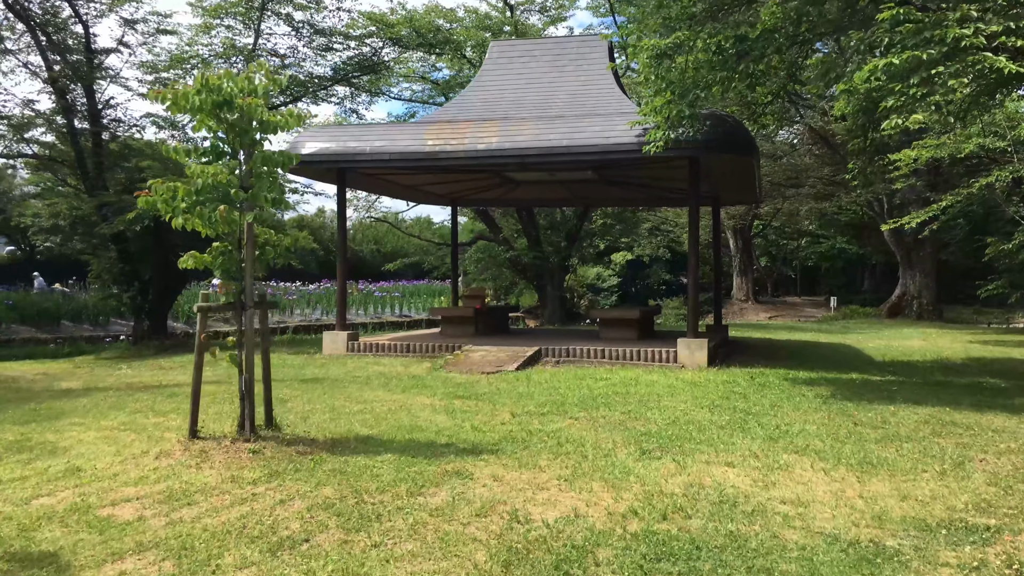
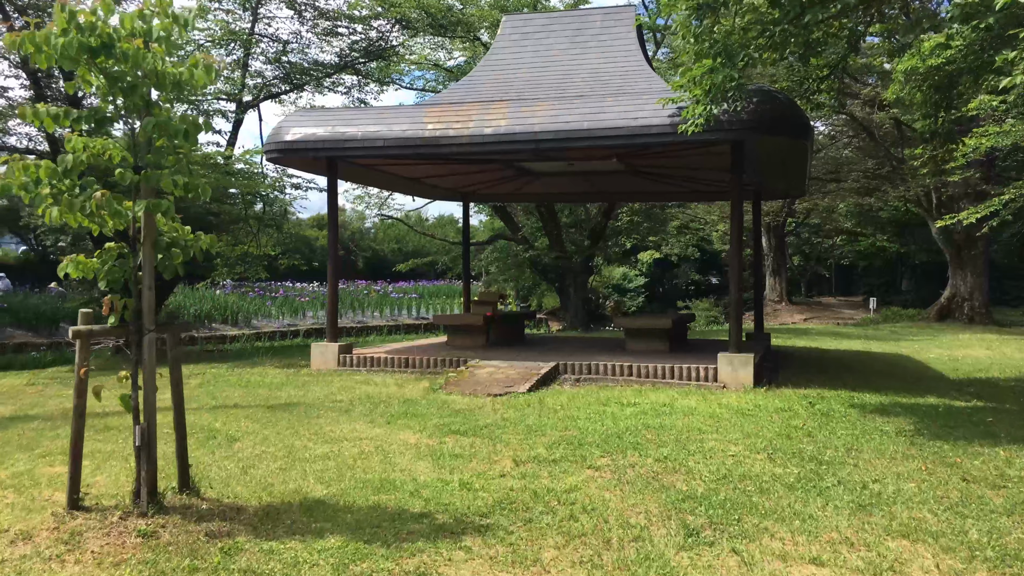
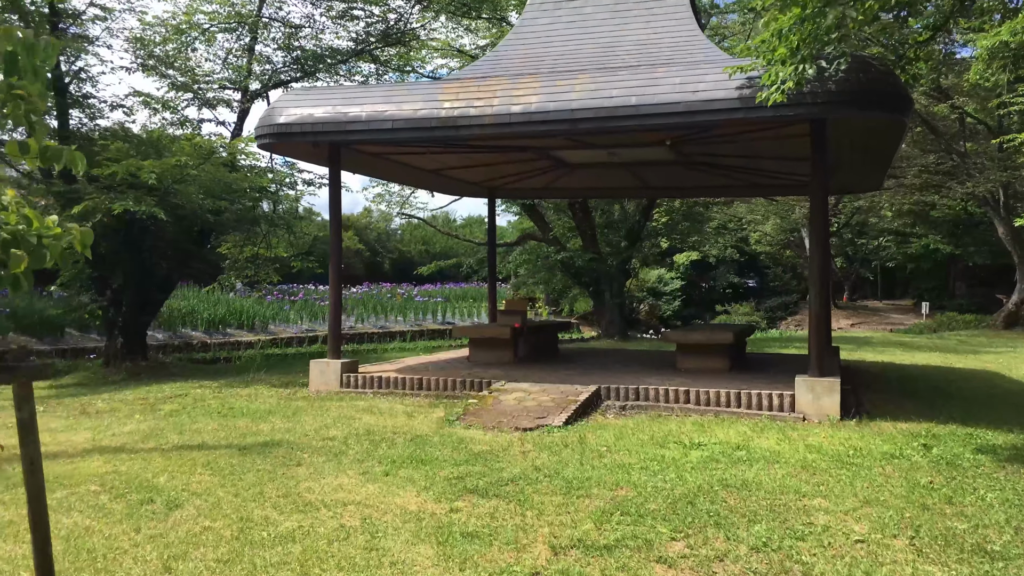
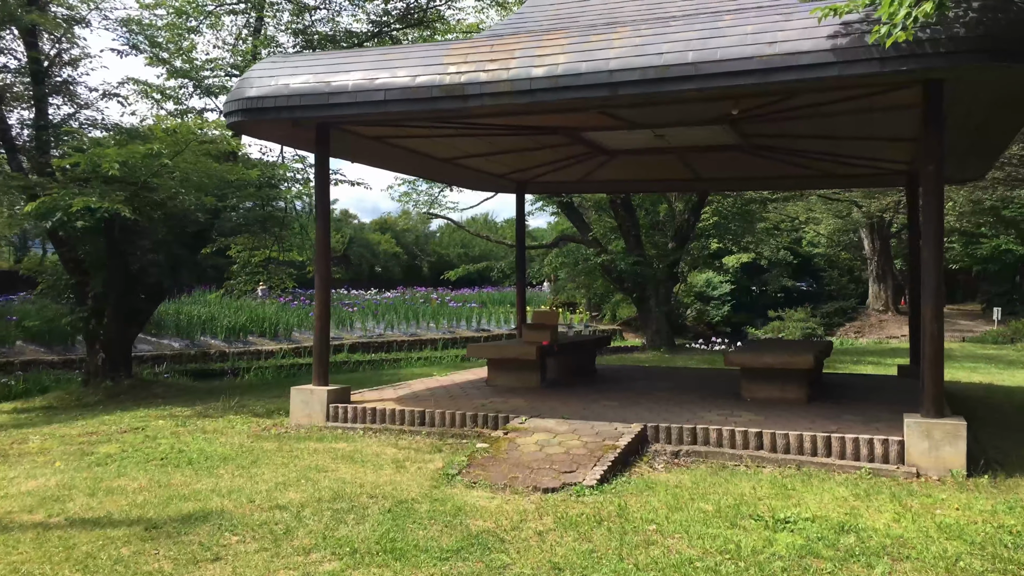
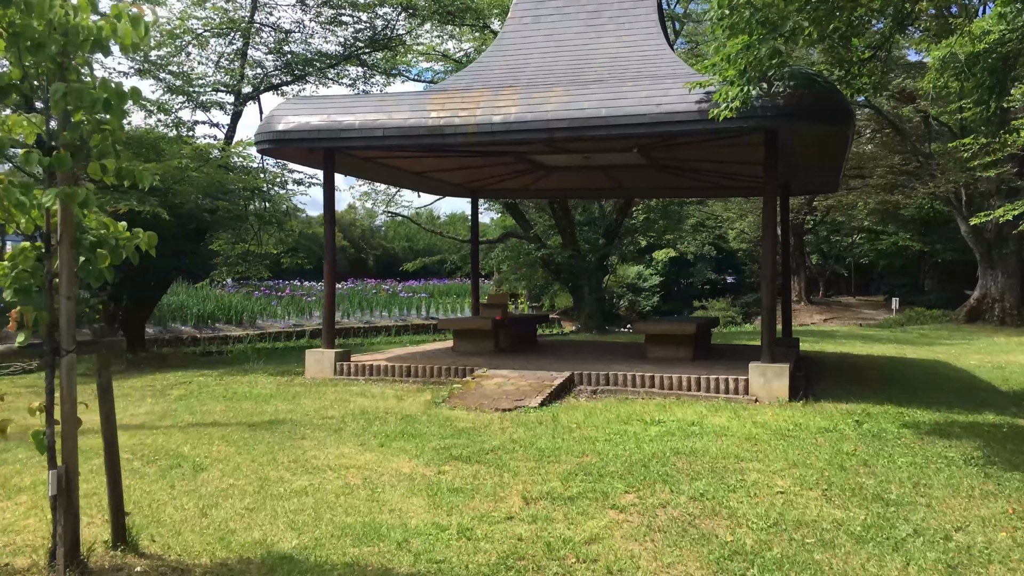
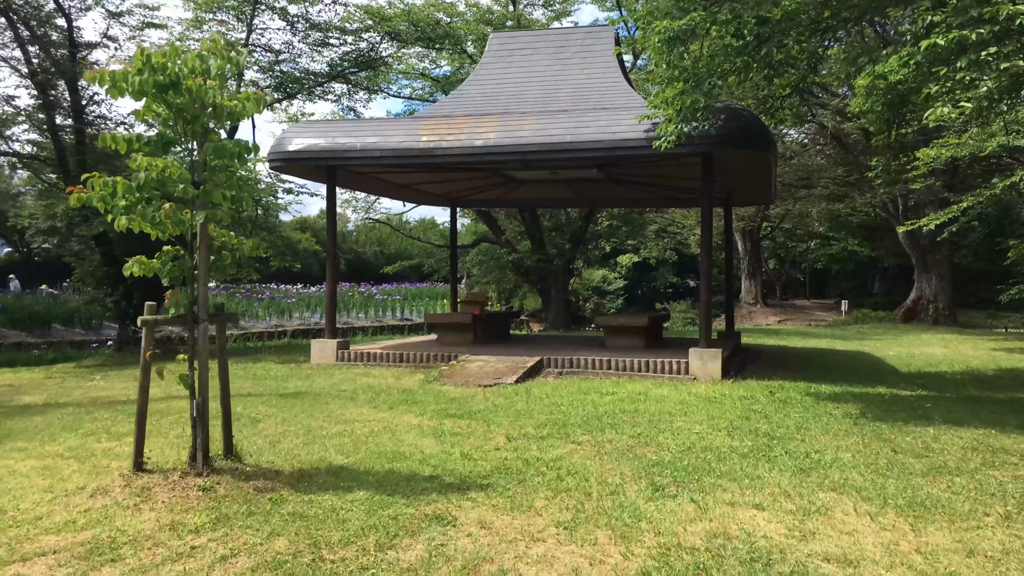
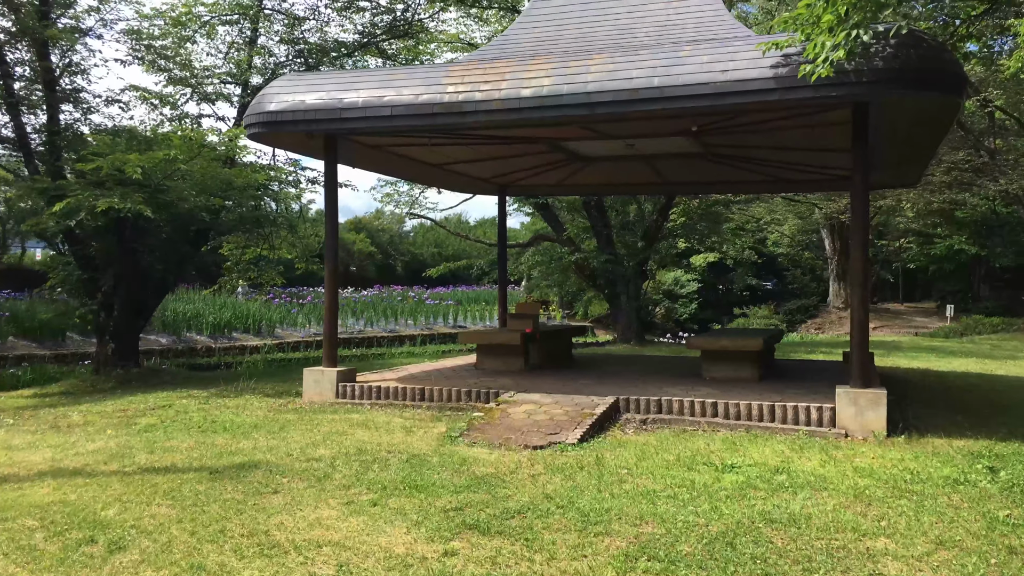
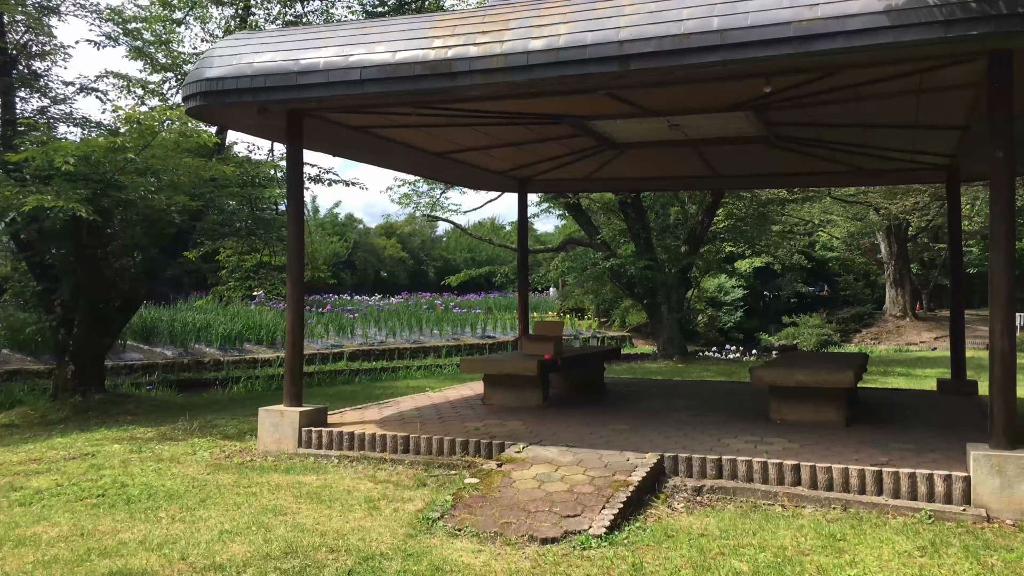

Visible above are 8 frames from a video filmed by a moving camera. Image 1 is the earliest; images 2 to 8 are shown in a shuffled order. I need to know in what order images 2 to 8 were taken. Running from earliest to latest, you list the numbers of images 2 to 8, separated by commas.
6, 2, 5, 3, 7, 4, 8
